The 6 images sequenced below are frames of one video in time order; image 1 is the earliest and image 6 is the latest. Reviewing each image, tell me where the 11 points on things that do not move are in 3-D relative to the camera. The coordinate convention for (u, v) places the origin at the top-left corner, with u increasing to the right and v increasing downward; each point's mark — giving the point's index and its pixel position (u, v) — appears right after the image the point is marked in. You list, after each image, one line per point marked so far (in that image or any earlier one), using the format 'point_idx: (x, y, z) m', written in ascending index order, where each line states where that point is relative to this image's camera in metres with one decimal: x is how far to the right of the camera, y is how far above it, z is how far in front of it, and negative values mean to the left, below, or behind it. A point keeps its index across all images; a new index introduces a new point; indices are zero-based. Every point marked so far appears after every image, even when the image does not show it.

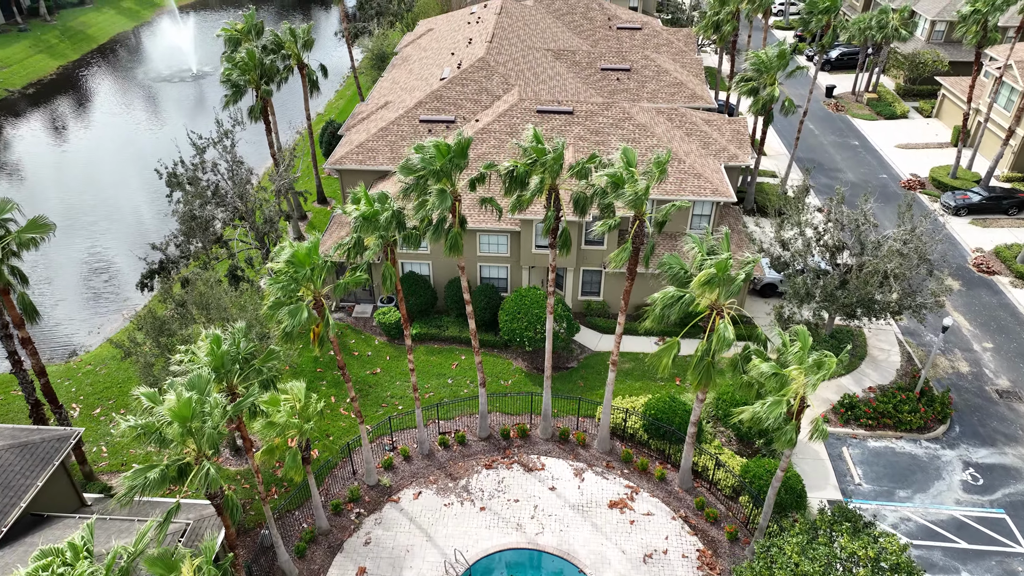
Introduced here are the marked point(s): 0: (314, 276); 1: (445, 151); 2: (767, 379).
0: (-5.6, +0.3, +19.1) m
1: (-2.0, +4.0, +19.8) m
2: (+6.7, -2.4, +17.8) m
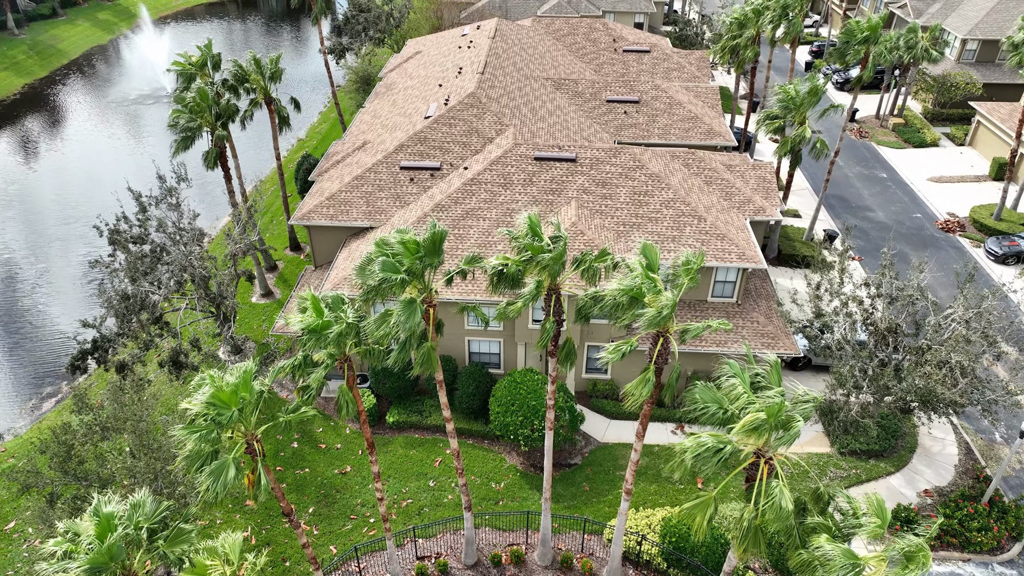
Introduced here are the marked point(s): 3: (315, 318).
0: (-5.9, -2.8, +14.7) m
1: (-2.3, +0.9, +15.5) m
2: (+6.5, -5.6, +13.4) m
3: (-4.6, -0.7, +15.7) m
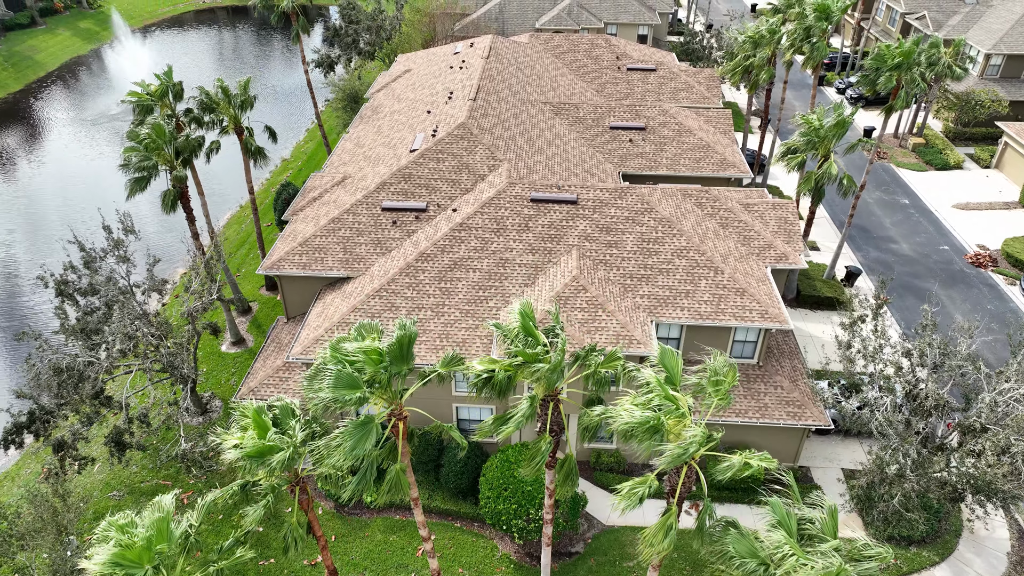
0: (-6.1, -4.9, +11.7) m
1: (-2.5, -1.3, +12.5) m
2: (+6.2, -7.7, +10.5) m
3: (-4.8, -2.9, +12.7) m
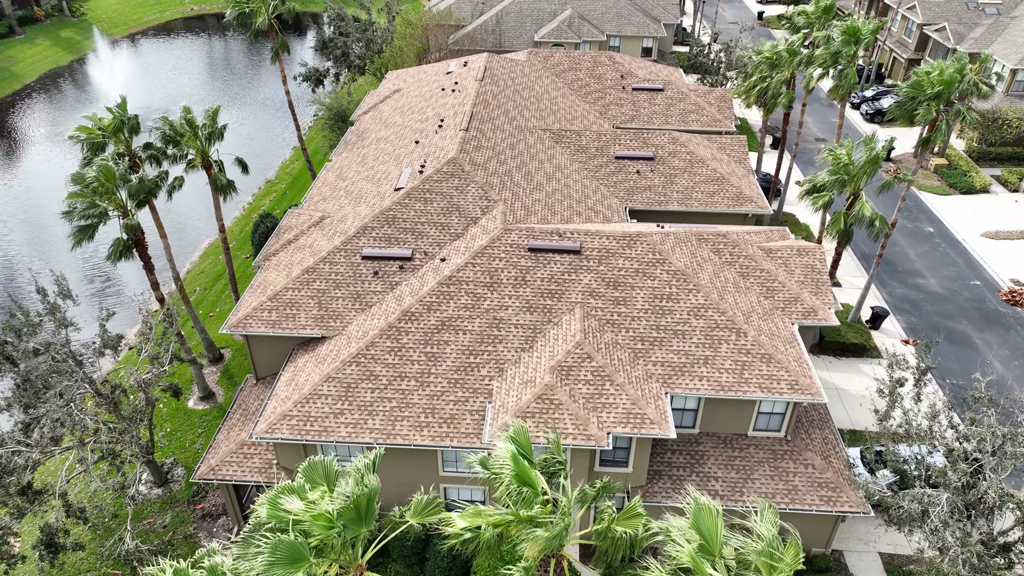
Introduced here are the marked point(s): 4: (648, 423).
0: (-6.3, -7.0, +8.9) m
1: (-2.7, -3.3, +9.7) m
2: (+6.1, -9.7, +7.6) m
3: (-5.0, -4.9, +9.9) m
4: (+3.8, -3.8, +19.0) m
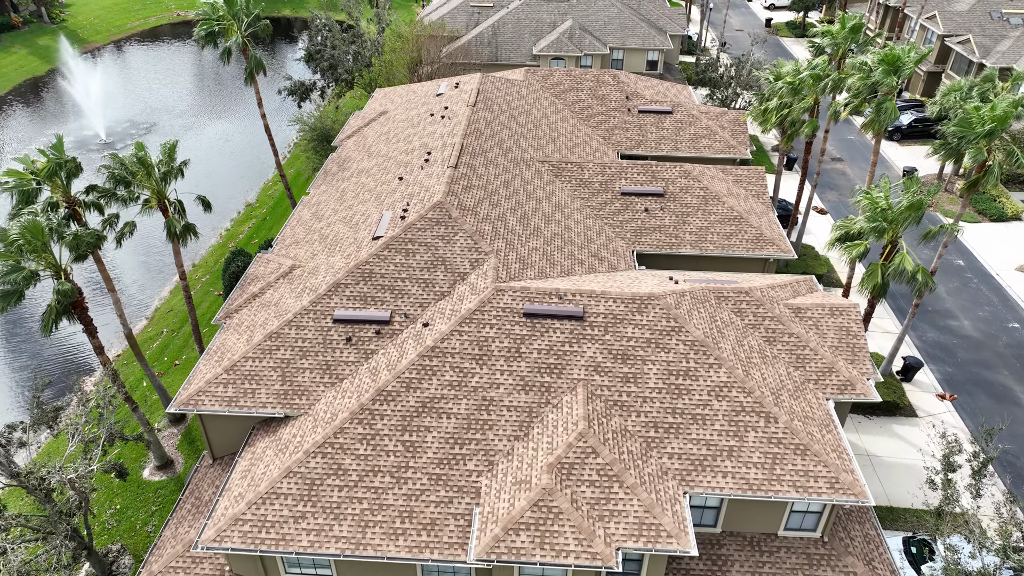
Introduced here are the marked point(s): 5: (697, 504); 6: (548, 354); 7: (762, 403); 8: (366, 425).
0: (-6.5, -9.1, +5.9) m
1: (-2.9, -5.5, +6.7) m
2: (+5.9, -11.9, +4.6) m
3: (-5.2, -7.0, +6.9) m
4: (+3.6, -5.9, +16.0) m
5: (+5.0, -5.8, +18.2) m
6: (+1.0, -1.9, +19.2) m
7: (+6.9, -3.2, +18.4) m
8: (-4.0, -3.7, +18.4) m
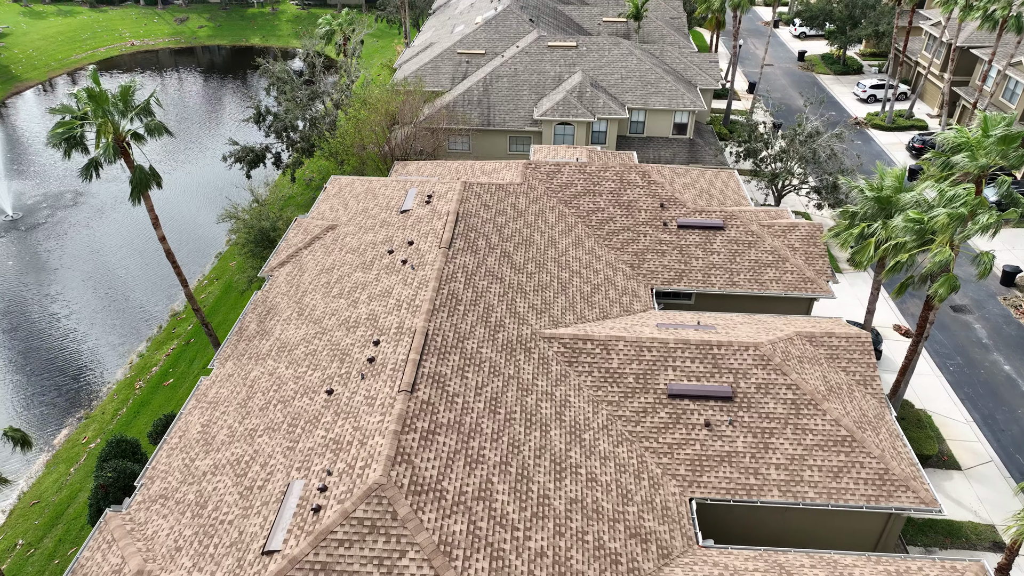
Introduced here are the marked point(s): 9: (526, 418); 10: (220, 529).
0: (-6.7, -16.0, -3.6) m
1: (-3.1, -12.4, -2.8) m
2: (+5.7, -18.8, -4.8) m
3: (-5.4, -14.0, -2.6) m
4: (+3.4, -12.8, +6.5) m
5: (+4.8, -12.8, +8.7) m
6: (+0.8, -8.8, +9.8) m
7: (+6.6, -10.1, +8.9) m
8: (-4.2, -10.7, +8.9) m
9: (+0.4, -3.3, +16.8) m
10: (-6.4, -5.3, +14.7) m
